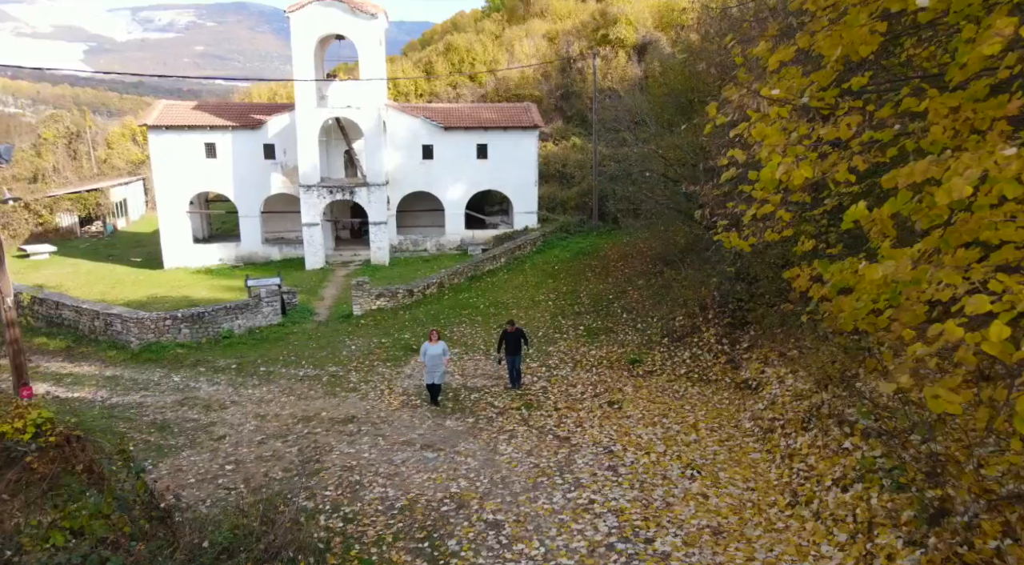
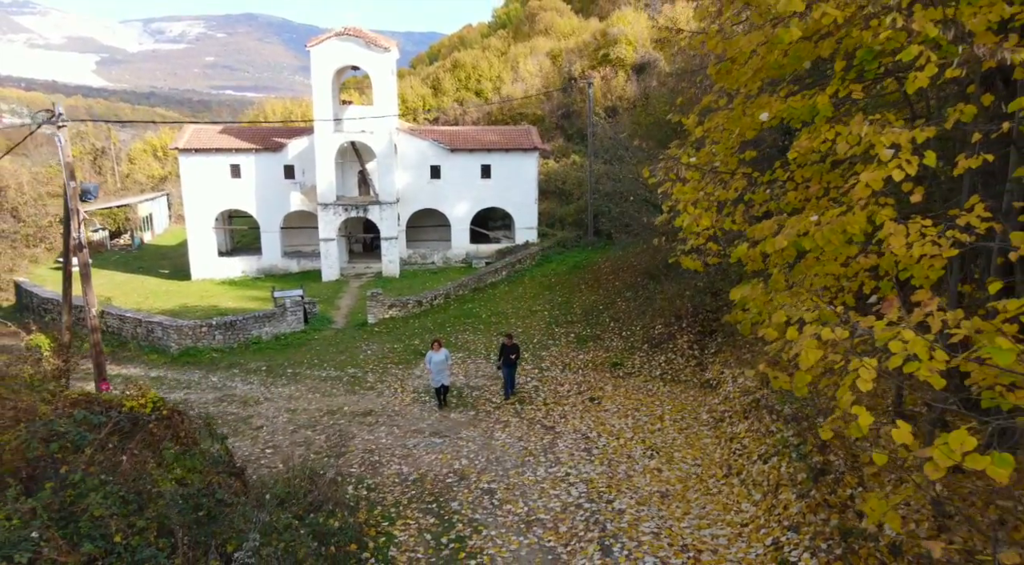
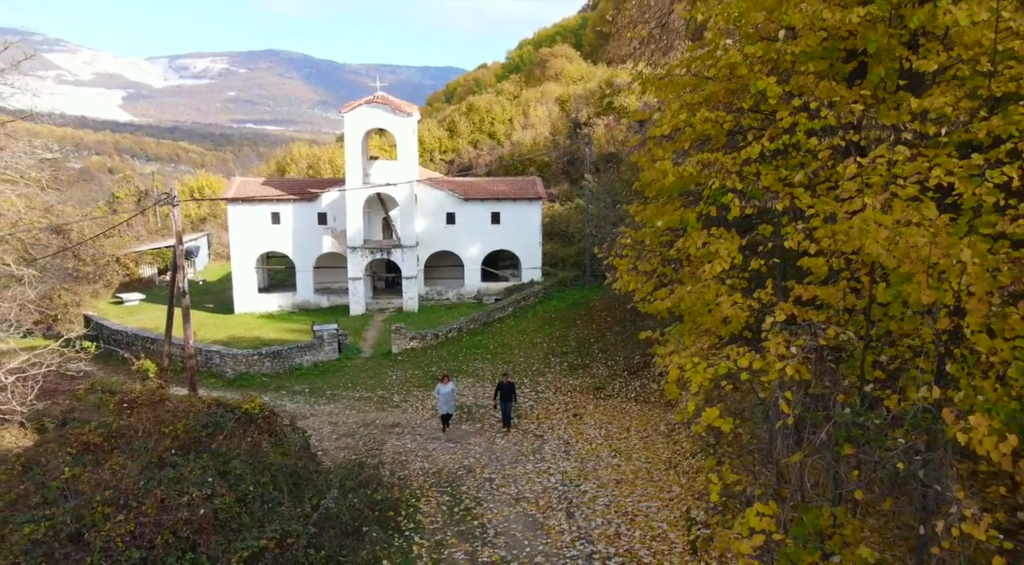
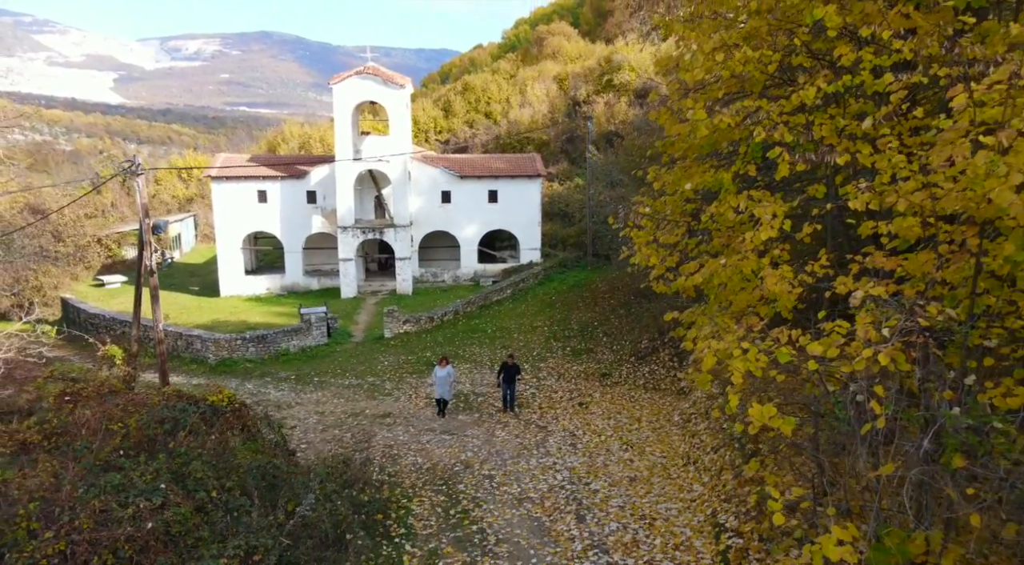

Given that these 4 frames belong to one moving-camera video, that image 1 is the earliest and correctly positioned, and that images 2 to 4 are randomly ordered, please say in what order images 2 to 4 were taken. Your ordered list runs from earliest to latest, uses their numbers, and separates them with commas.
2, 4, 3
